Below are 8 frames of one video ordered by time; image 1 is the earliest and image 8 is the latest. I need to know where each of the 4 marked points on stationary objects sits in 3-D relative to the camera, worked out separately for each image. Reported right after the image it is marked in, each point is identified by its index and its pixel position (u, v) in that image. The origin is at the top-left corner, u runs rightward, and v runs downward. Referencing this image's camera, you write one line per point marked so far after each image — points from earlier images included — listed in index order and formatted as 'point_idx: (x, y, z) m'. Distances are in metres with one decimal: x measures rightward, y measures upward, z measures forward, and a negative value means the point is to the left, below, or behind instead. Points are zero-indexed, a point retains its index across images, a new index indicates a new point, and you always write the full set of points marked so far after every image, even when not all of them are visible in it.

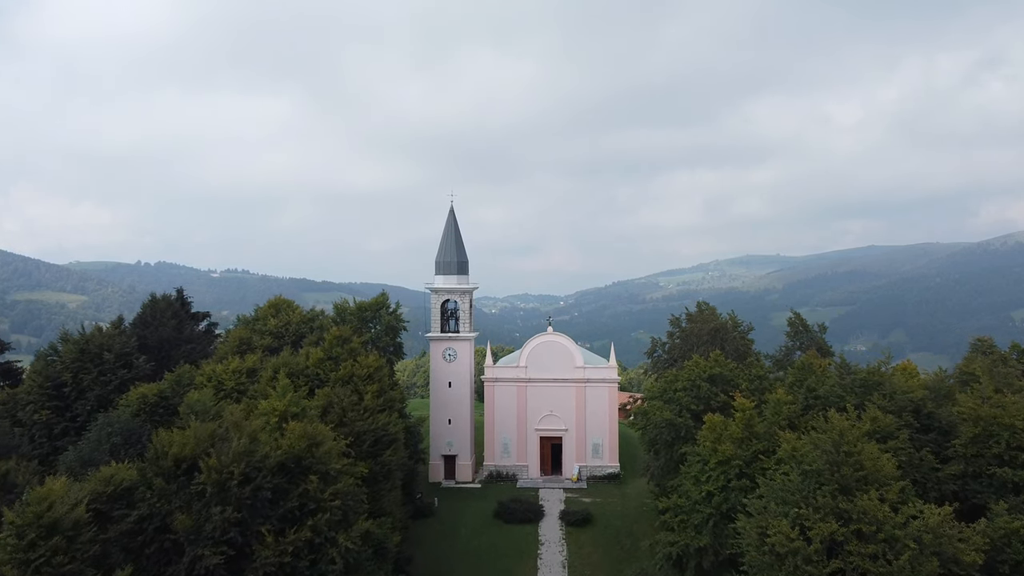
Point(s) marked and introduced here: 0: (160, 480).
0: (-10.2, -5.6, +19.2) m
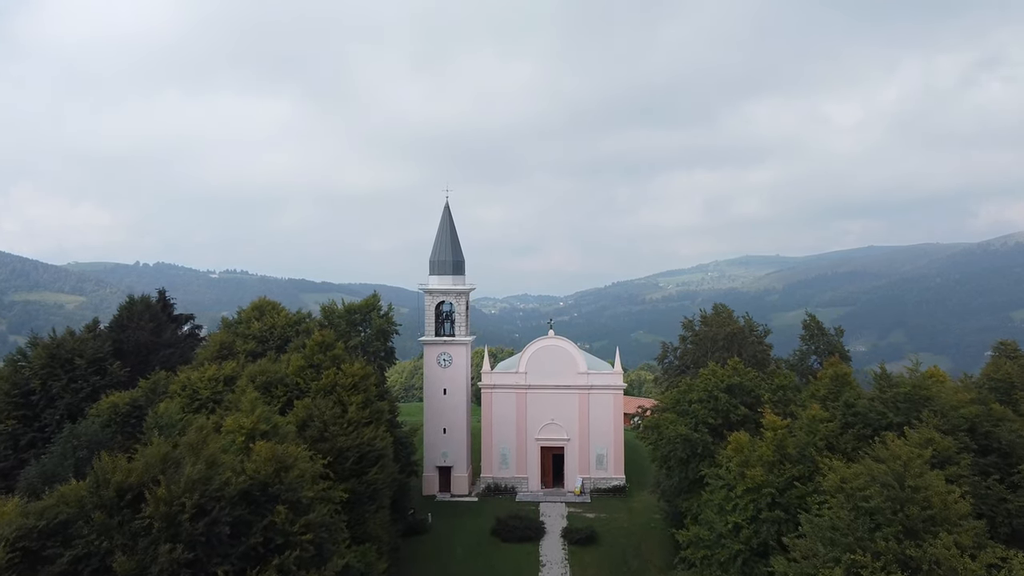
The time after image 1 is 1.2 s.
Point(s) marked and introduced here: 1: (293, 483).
0: (-10.2, -5.6, +16.5) m
1: (-6.2, -5.6, +18.9) m
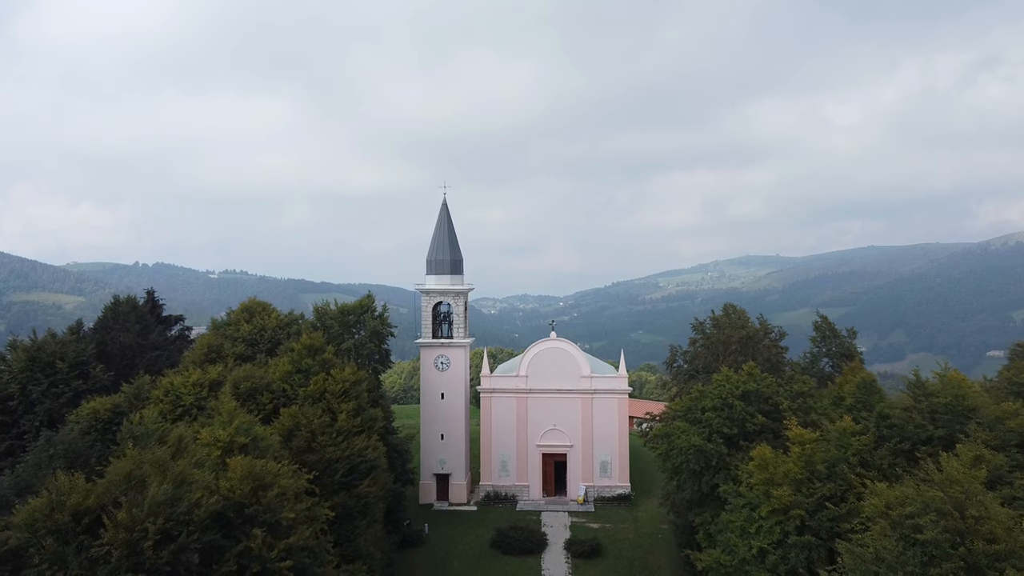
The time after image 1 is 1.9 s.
0: (-10.2, -5.6, +14.8) m
1: (-6.2, -5.6, +17.1) m
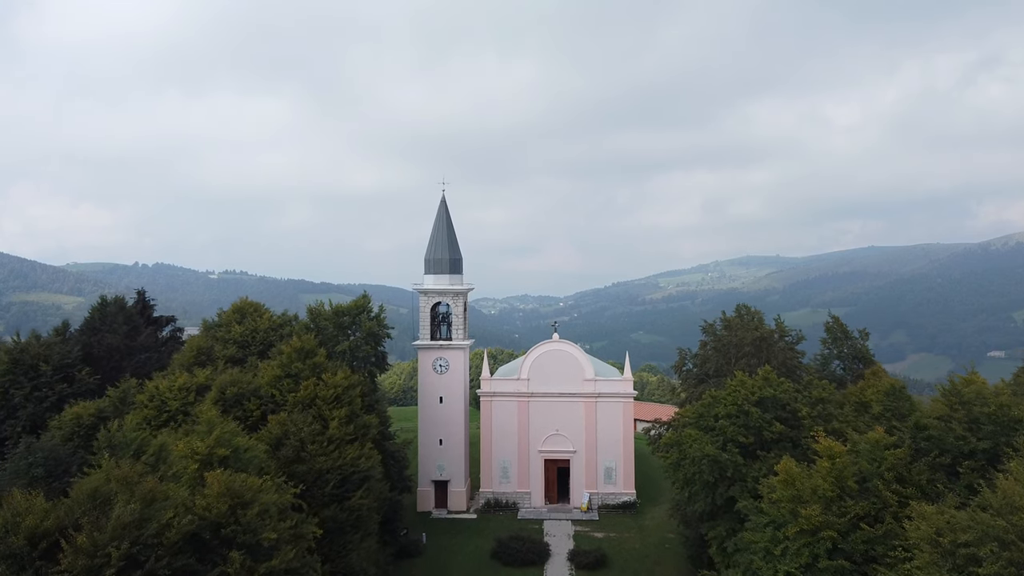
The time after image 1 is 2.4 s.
0: (-10.2, -5.6, +13.4) m
1: (-6.1, -5.6, +15.7) m
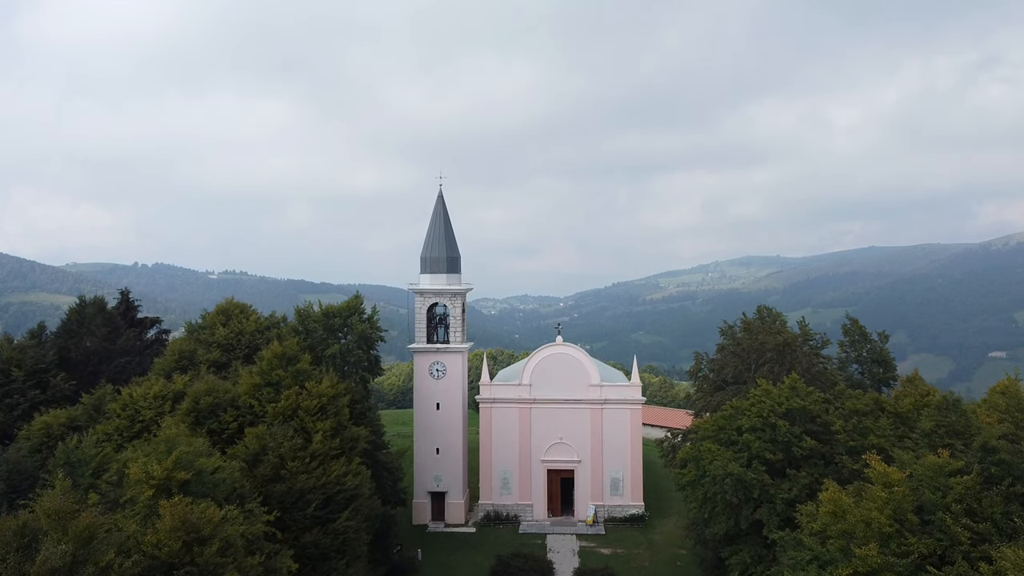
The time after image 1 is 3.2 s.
0: (-10.1, -5.6, +11.1) m
1: (-6.1, -5.6, +13.5) m
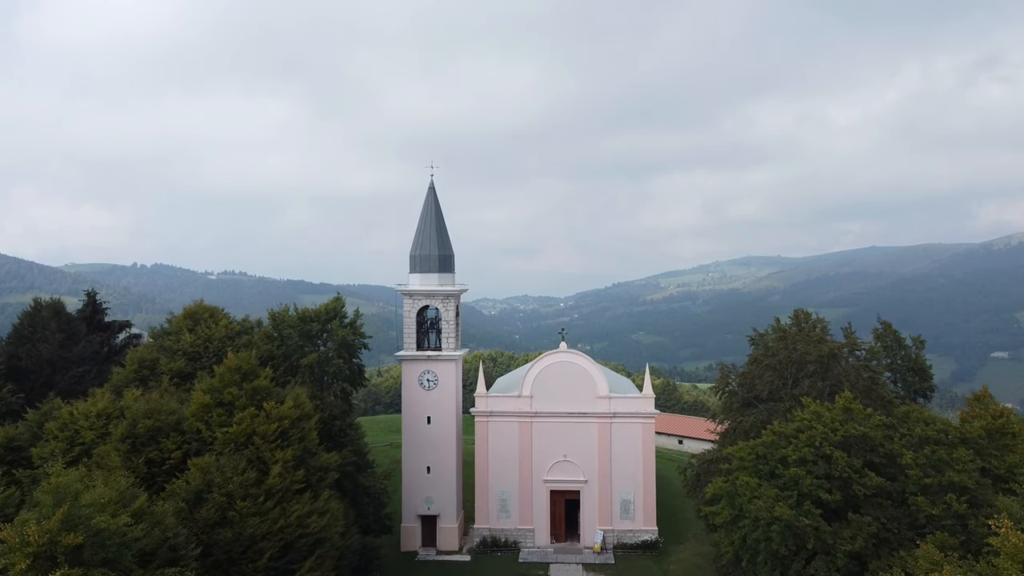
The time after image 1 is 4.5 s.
0: (-10.2, -5.6, +7.4) m
1: (-6.1, -5.6, +9.7) m
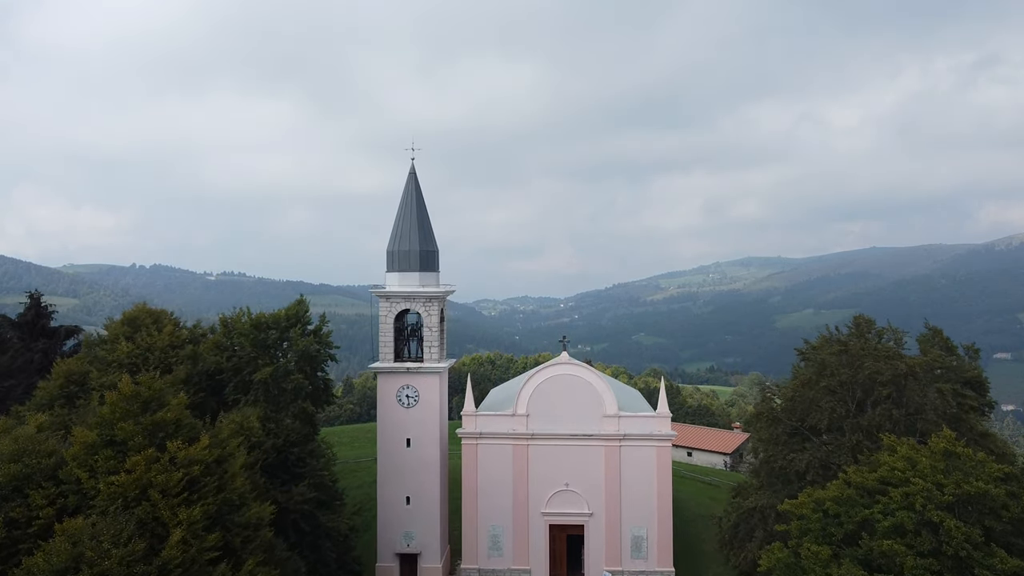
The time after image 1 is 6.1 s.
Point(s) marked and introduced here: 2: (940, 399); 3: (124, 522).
0: (-10.5, -5.7, +2.5) m
1: (-6.4, -5.6, +4.9) m
2: (+11.2, -2.9, +17.2) m
3: (-7.9, -4.8, +13.5) m
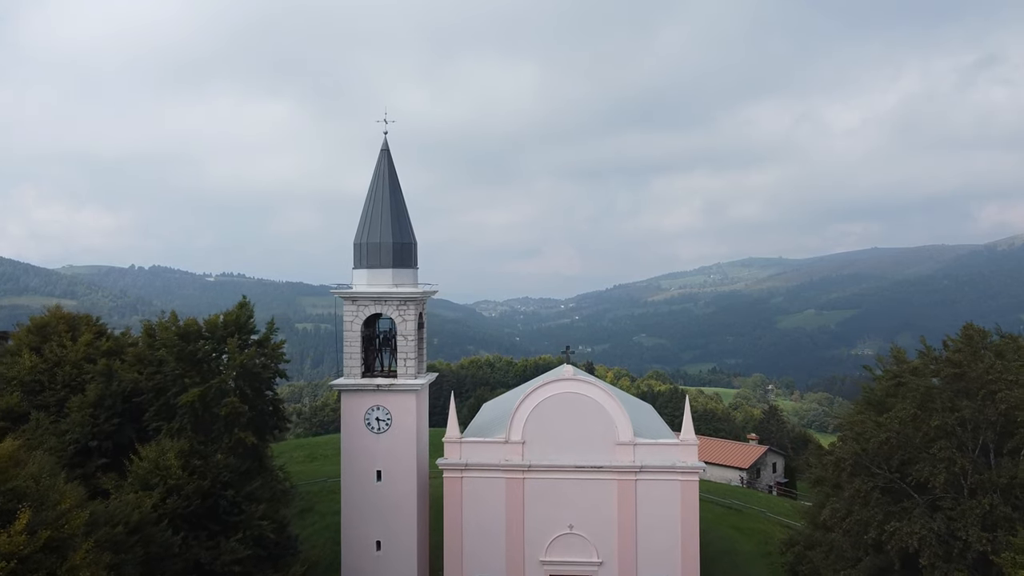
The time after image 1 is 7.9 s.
0: (-10.8, -5.6, -2.7) m
1: (-6.7, -5.6, -0.4) m
2: (+10.9, -2.9, +11.9) m
3: (-8.1, -4.8, +8.2) m
